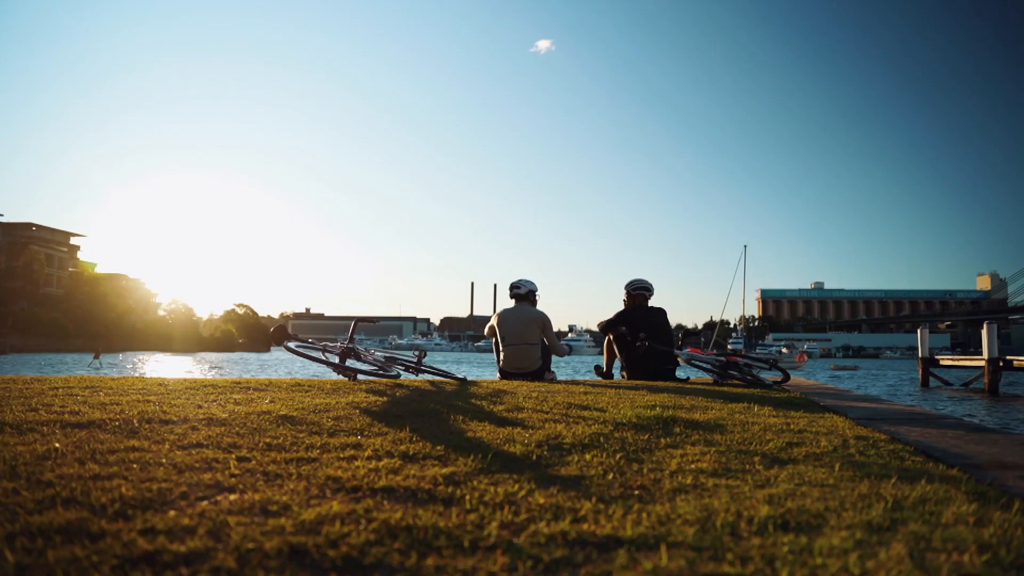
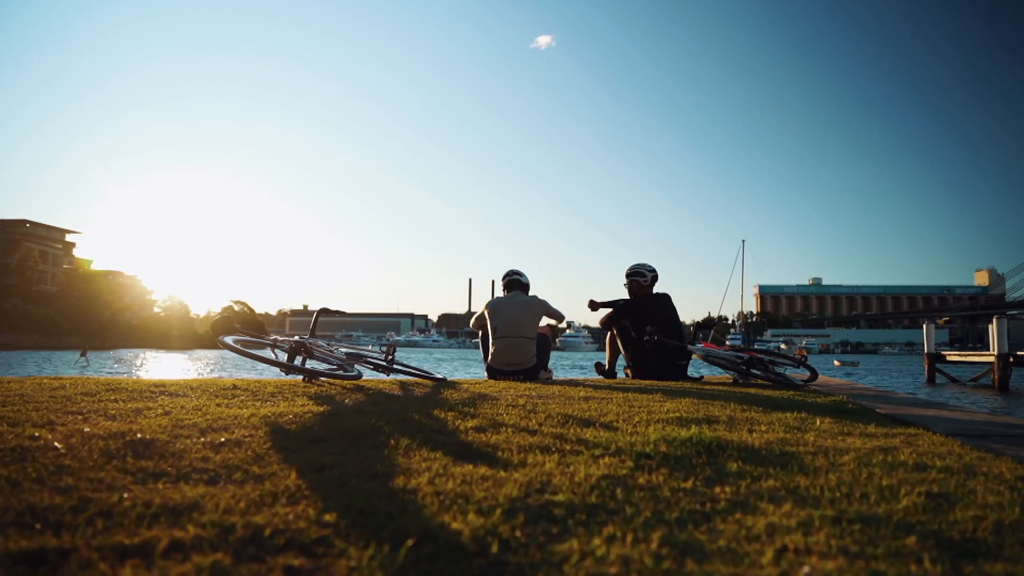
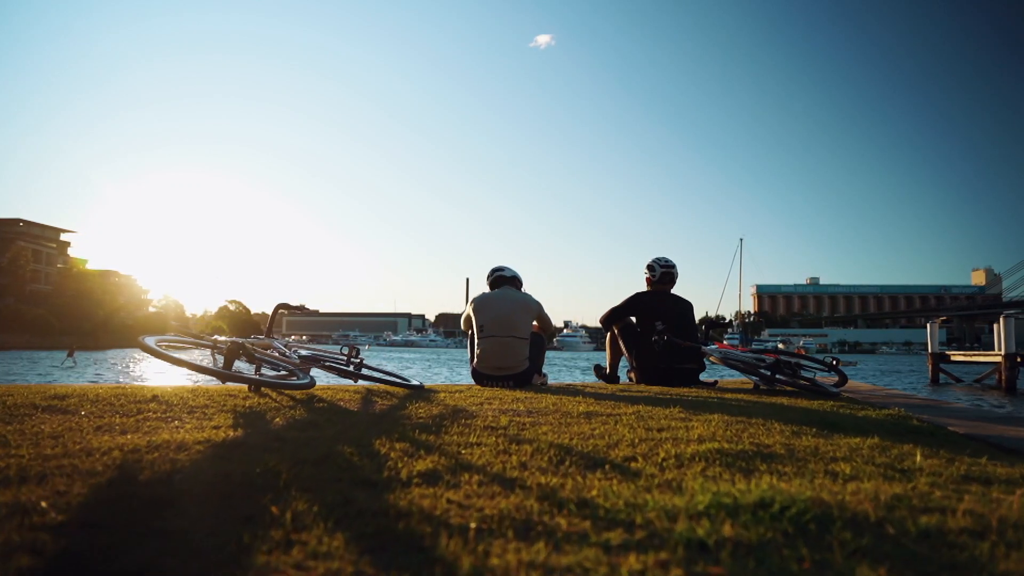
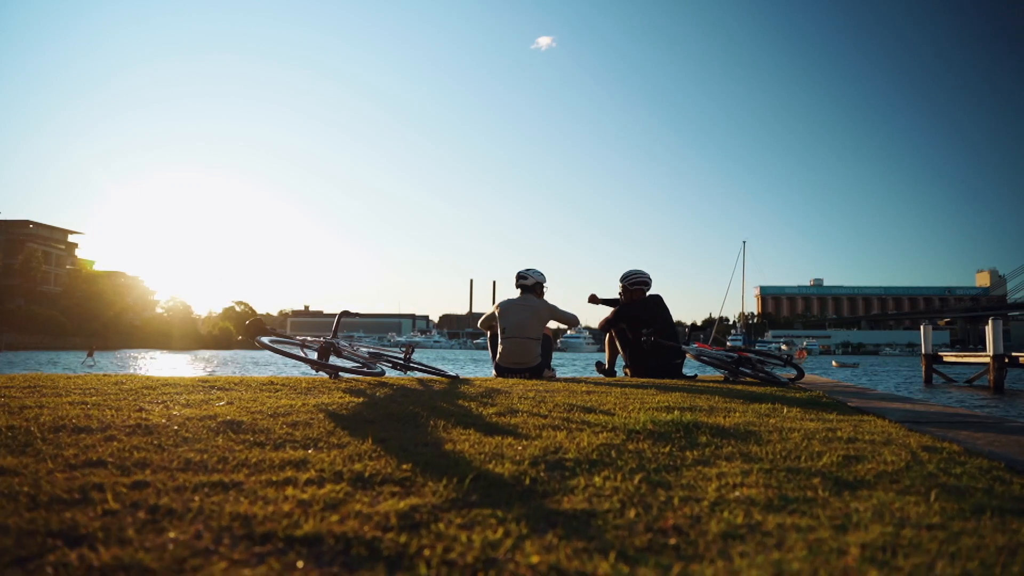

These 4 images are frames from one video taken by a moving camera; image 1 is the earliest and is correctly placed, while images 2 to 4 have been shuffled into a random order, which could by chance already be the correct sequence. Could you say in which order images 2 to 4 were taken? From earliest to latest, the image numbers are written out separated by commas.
4, 2, 3
